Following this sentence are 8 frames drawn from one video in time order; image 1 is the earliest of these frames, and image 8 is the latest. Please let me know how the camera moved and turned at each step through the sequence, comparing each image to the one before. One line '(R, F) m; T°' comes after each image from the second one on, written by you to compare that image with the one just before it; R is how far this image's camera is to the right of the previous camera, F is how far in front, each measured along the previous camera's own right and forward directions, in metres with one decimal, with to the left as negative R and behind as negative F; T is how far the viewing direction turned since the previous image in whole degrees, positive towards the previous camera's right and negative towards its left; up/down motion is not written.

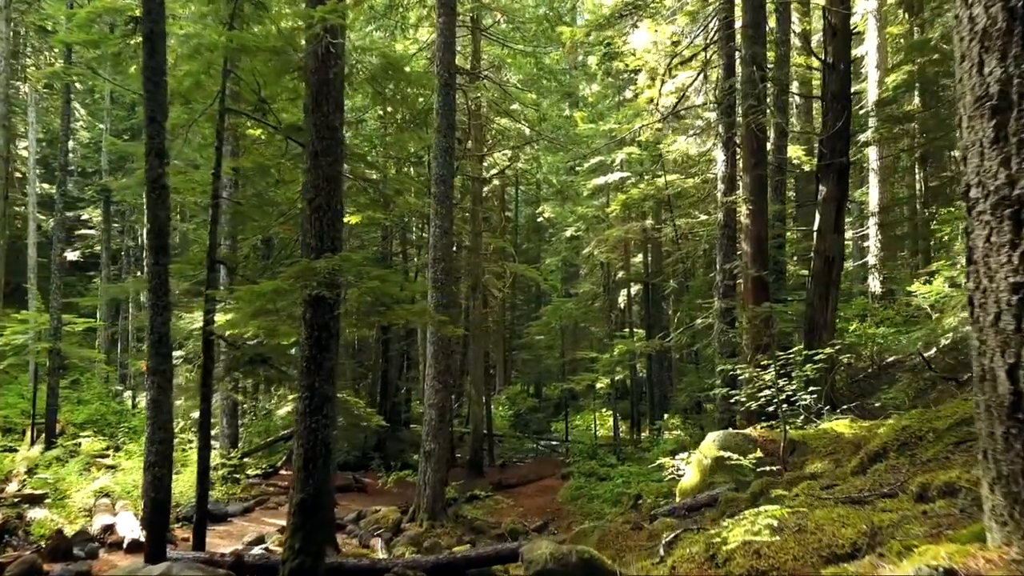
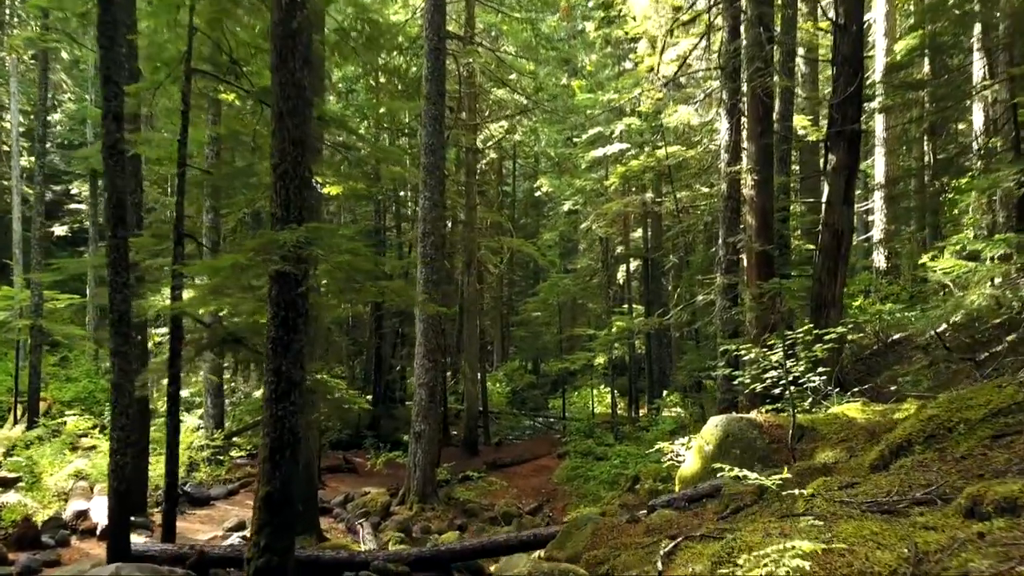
(+0.1, +0.5) m; 0°
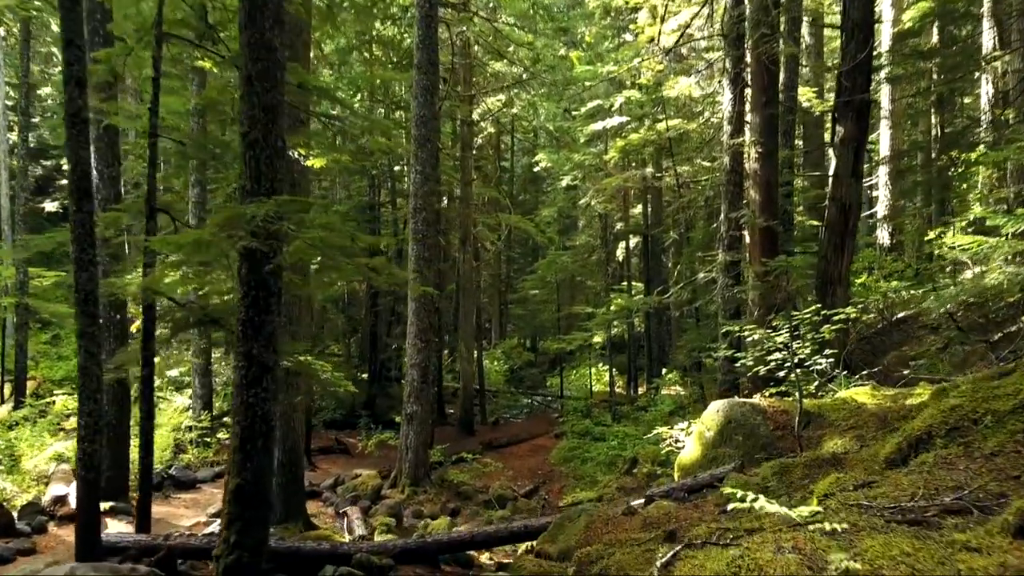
(+0.1, +0.4) m; 0°
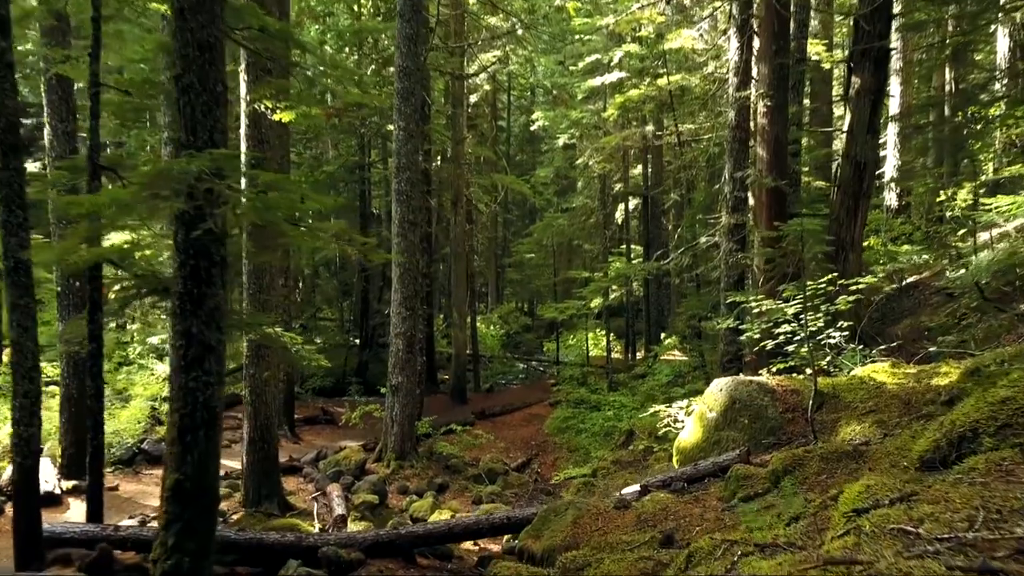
(+0.1, +0.7) m; 0°
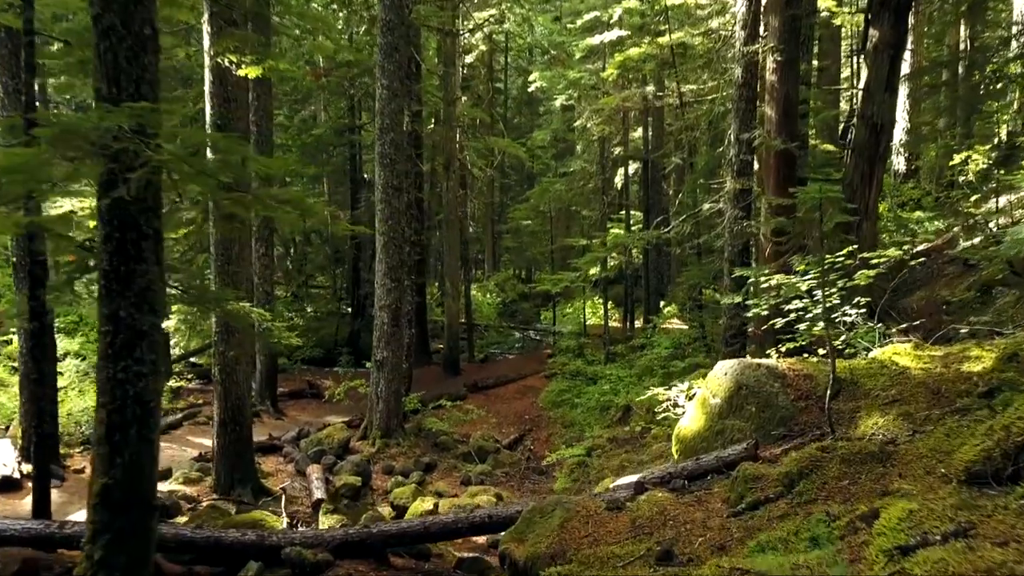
(+0.1, +0.6) m; 0°
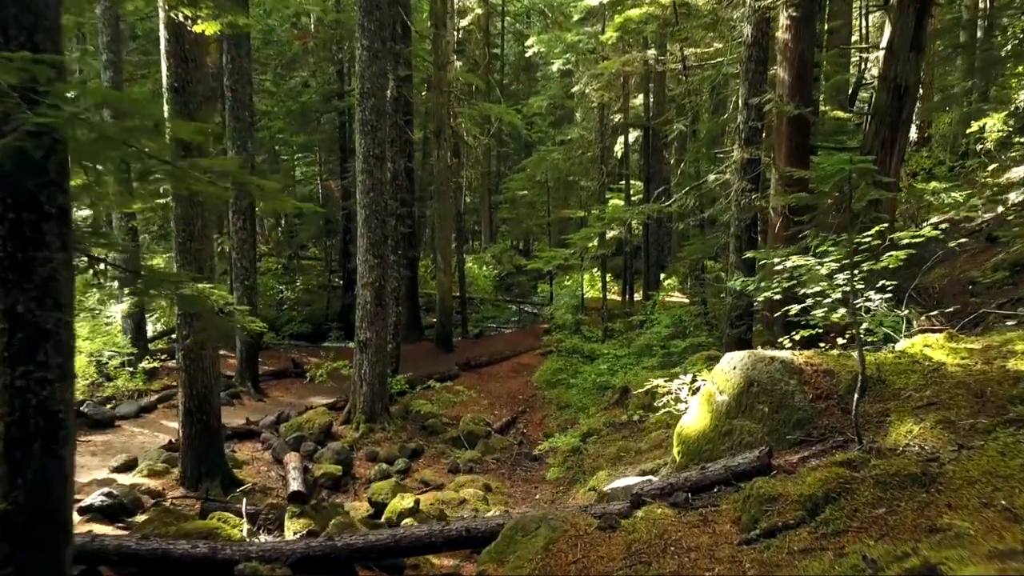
(+0.1, +0.6) m; 0°
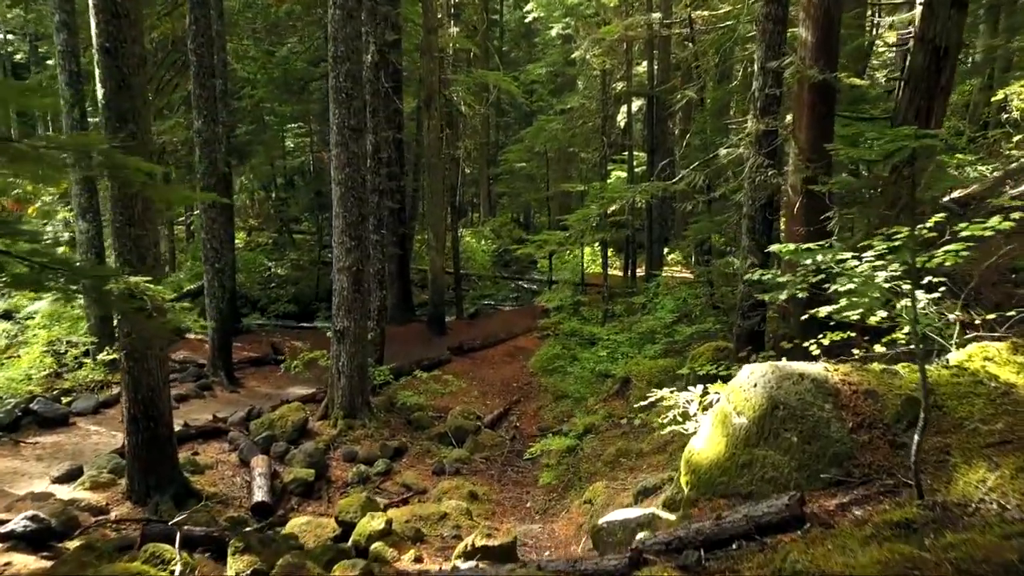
(+0.1, +0.9) m; 0°
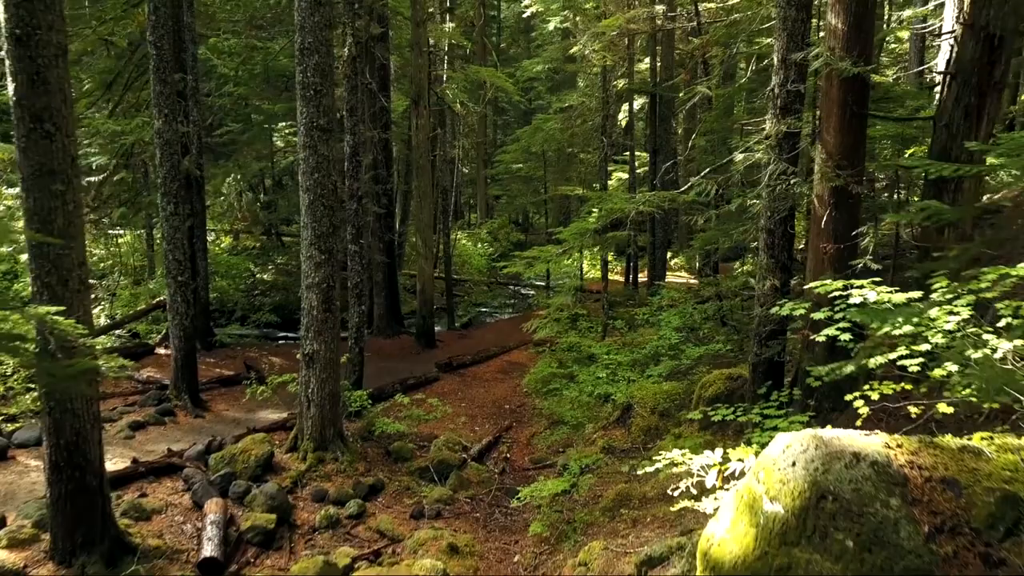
(+0.1, +0.9) m; 0°
